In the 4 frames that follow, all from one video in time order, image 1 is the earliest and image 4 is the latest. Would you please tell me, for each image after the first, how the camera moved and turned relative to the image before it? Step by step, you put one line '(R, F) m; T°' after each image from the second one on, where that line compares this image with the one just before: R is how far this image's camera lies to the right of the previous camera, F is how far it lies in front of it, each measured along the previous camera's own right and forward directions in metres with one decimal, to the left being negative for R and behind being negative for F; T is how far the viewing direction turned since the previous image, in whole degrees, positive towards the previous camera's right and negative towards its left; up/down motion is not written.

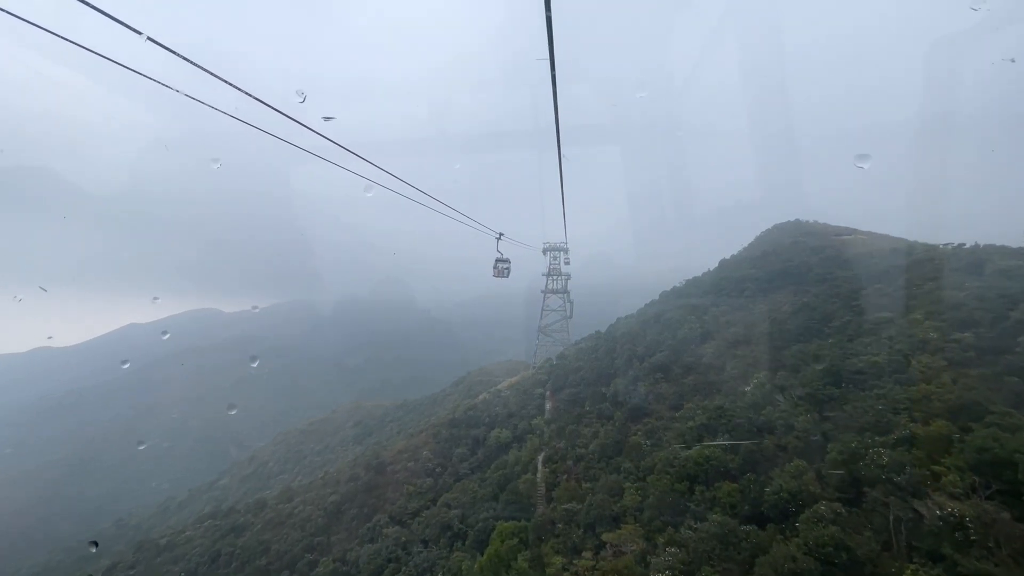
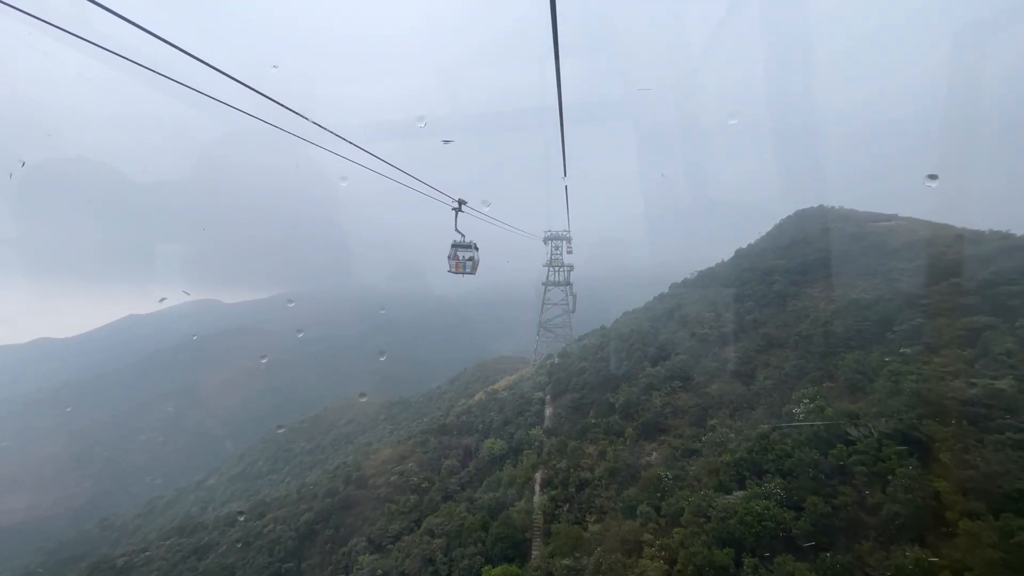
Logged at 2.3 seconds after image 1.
(+0.2, +1.9) m; 0°
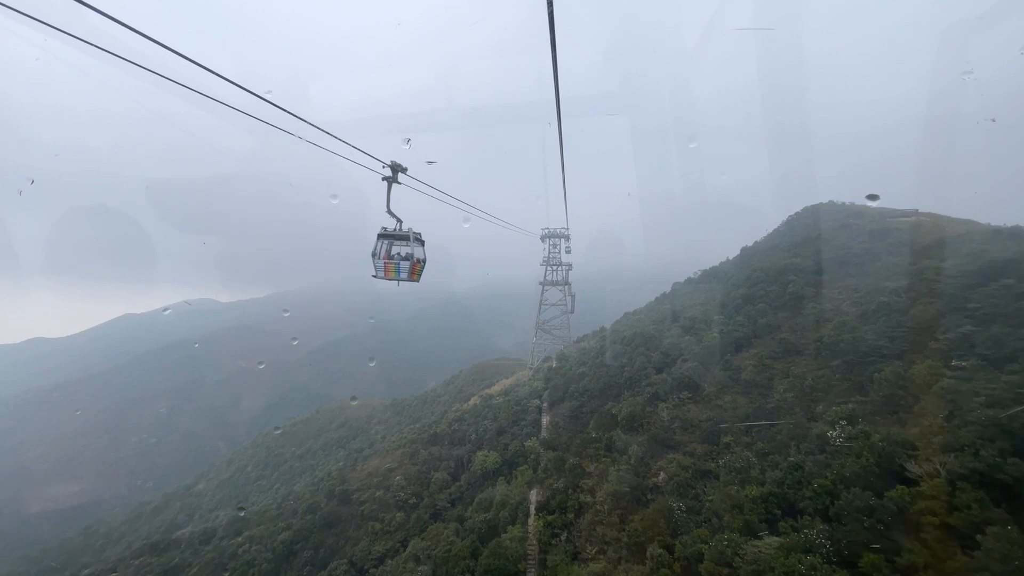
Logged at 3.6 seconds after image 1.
(+0.1, +1.1) m; 0°
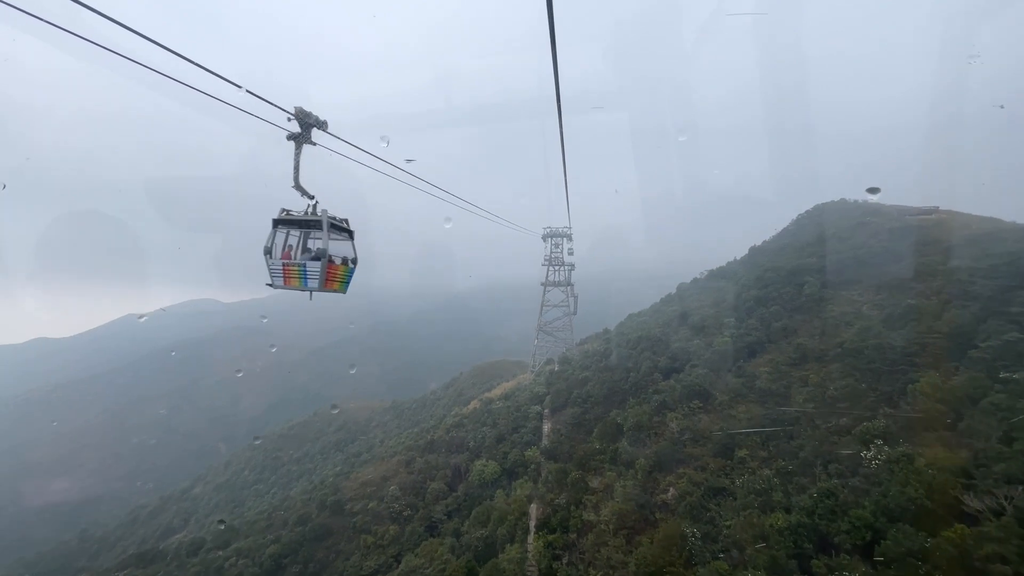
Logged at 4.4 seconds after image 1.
(+0.1, +0.7) m; 0°
